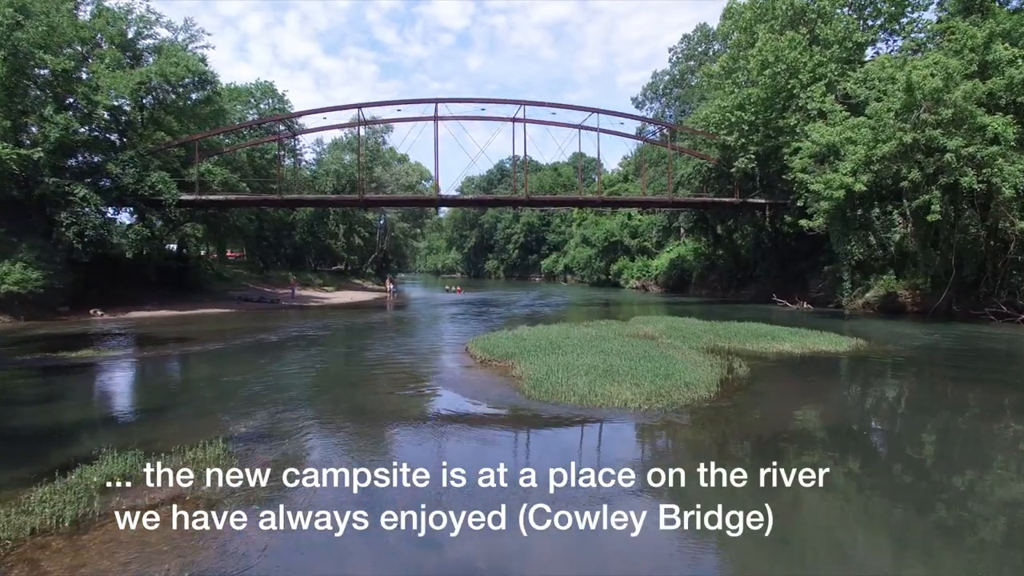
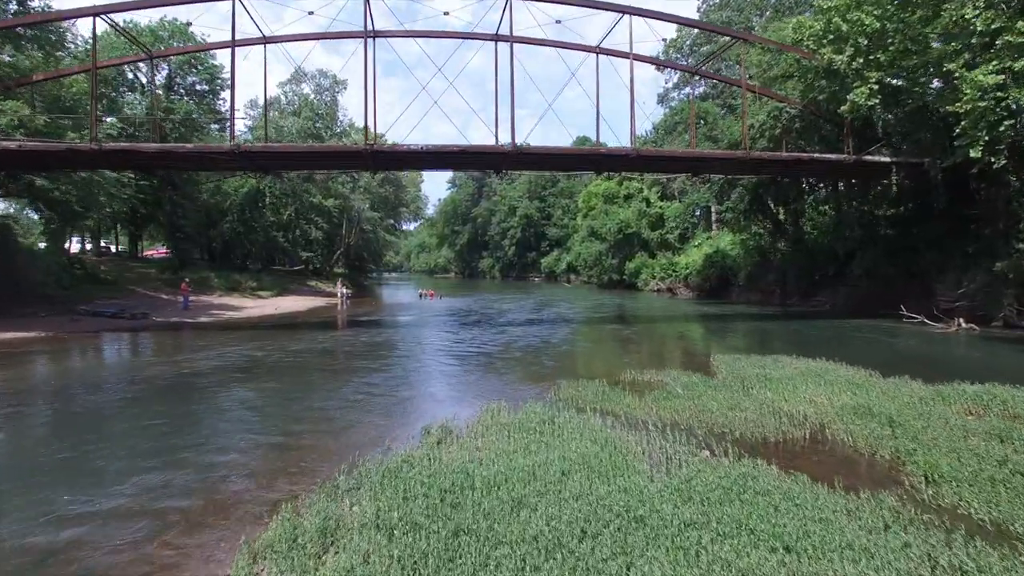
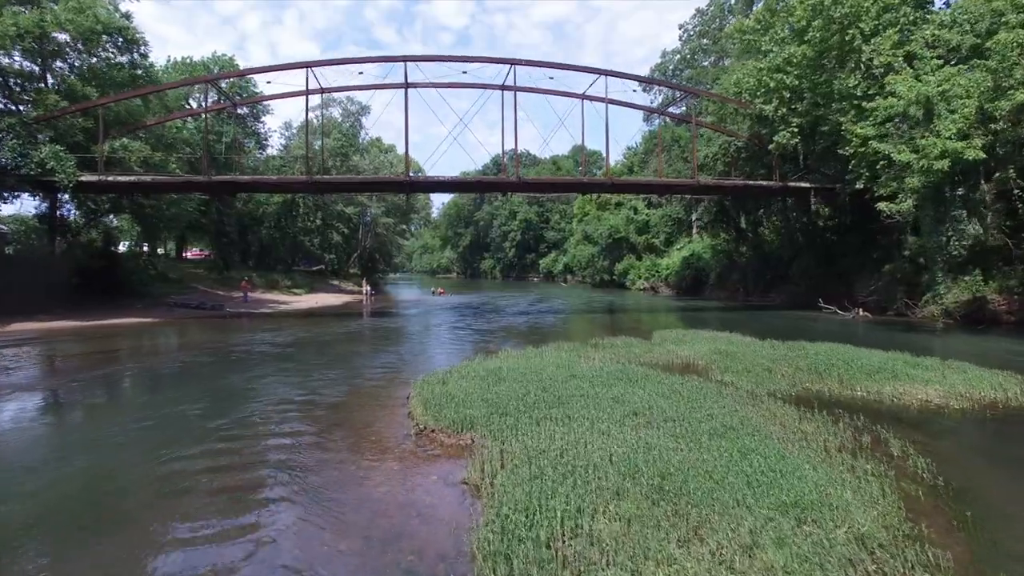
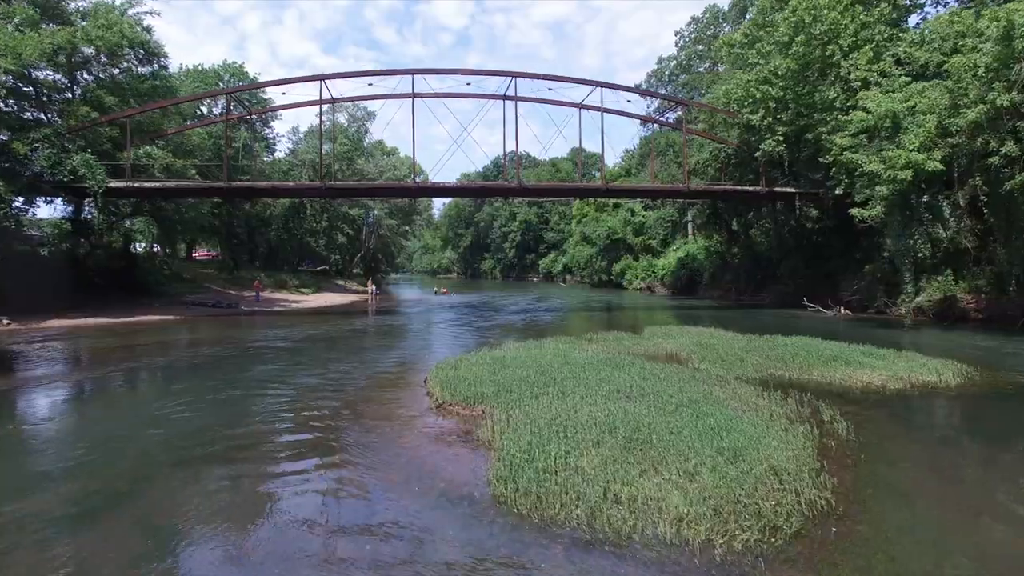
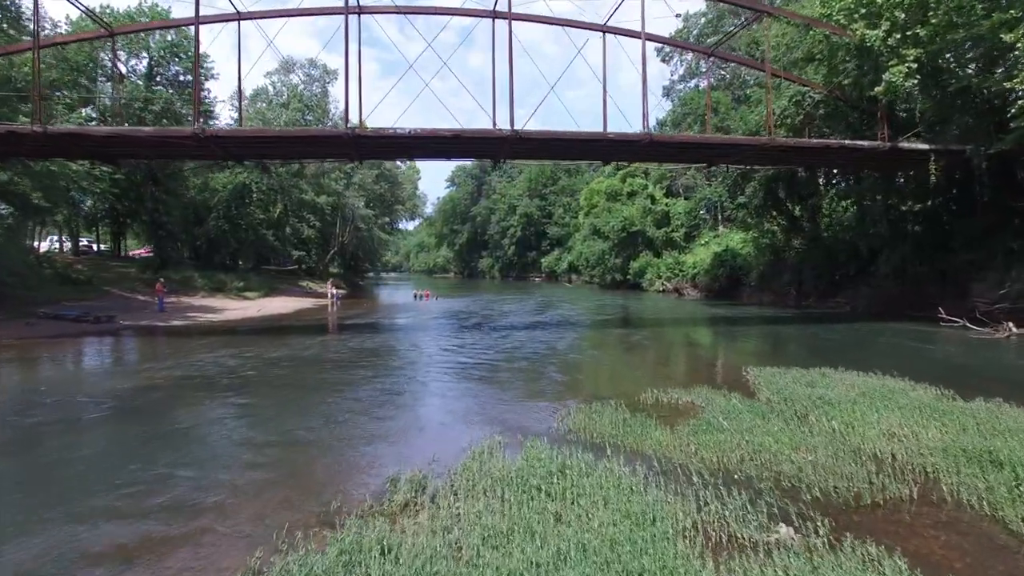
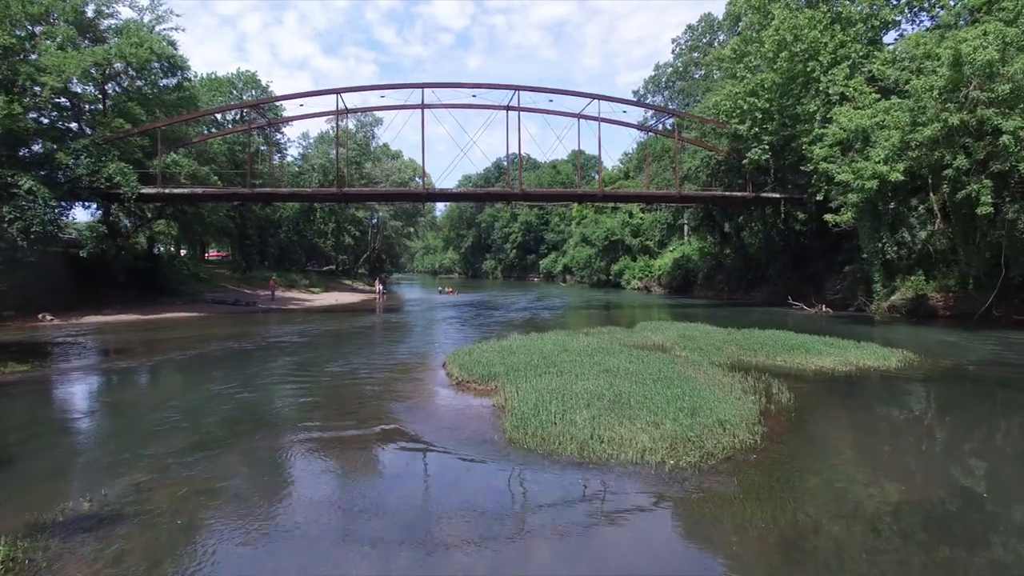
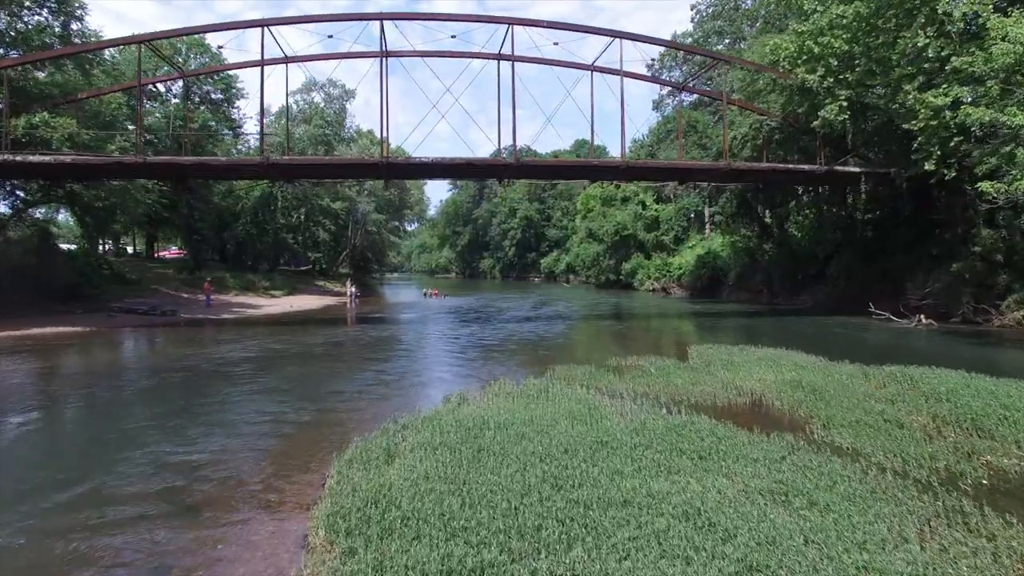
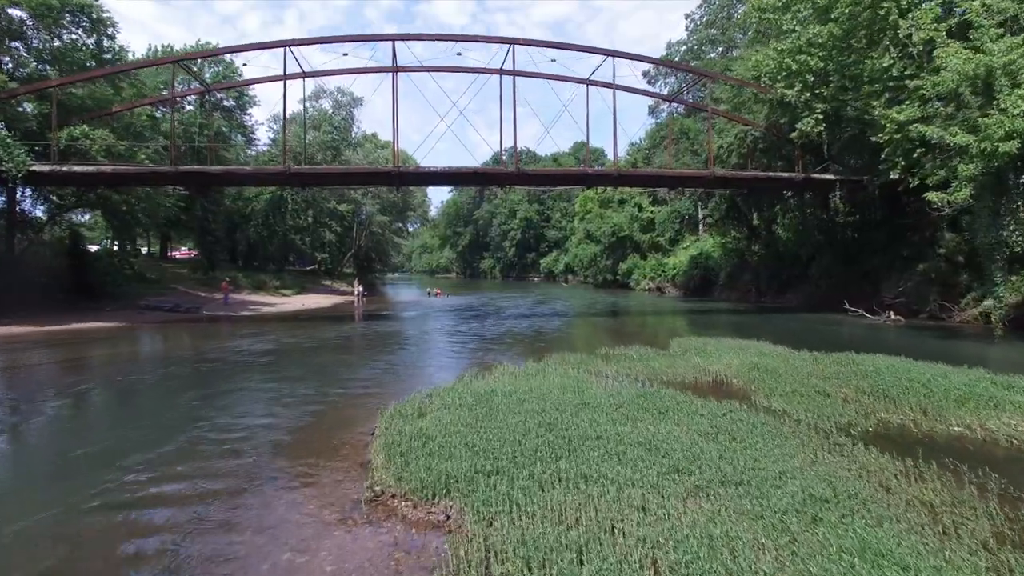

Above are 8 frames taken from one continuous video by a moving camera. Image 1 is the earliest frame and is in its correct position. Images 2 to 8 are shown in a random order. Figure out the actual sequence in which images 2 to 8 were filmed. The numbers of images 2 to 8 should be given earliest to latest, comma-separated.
6, 4, 3, 8, 7, 2, 5
